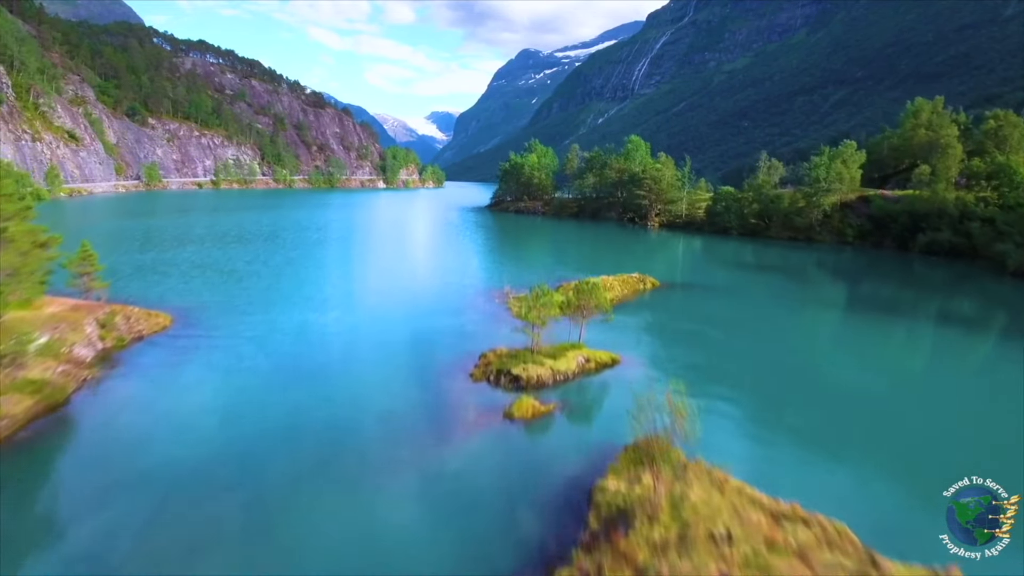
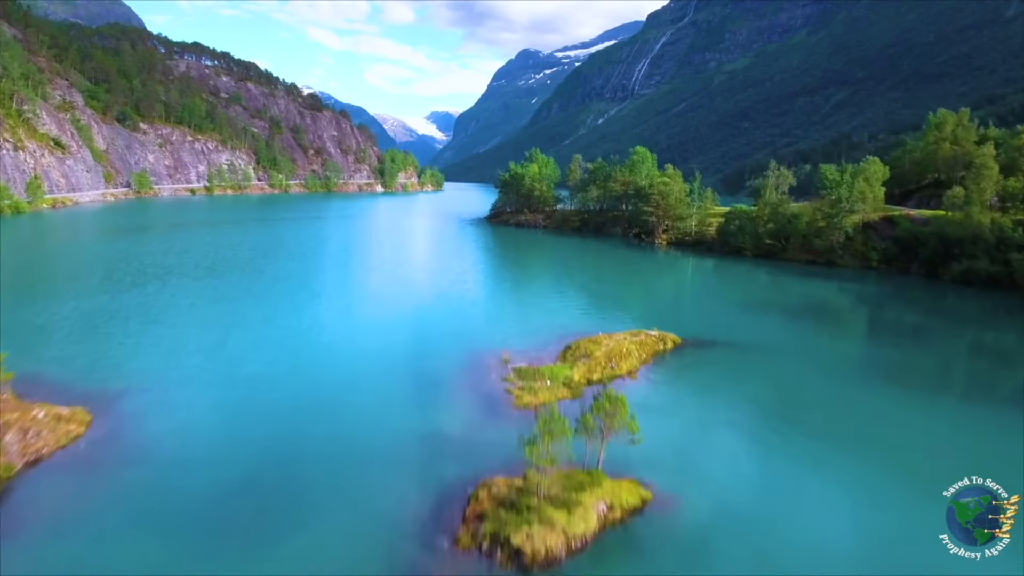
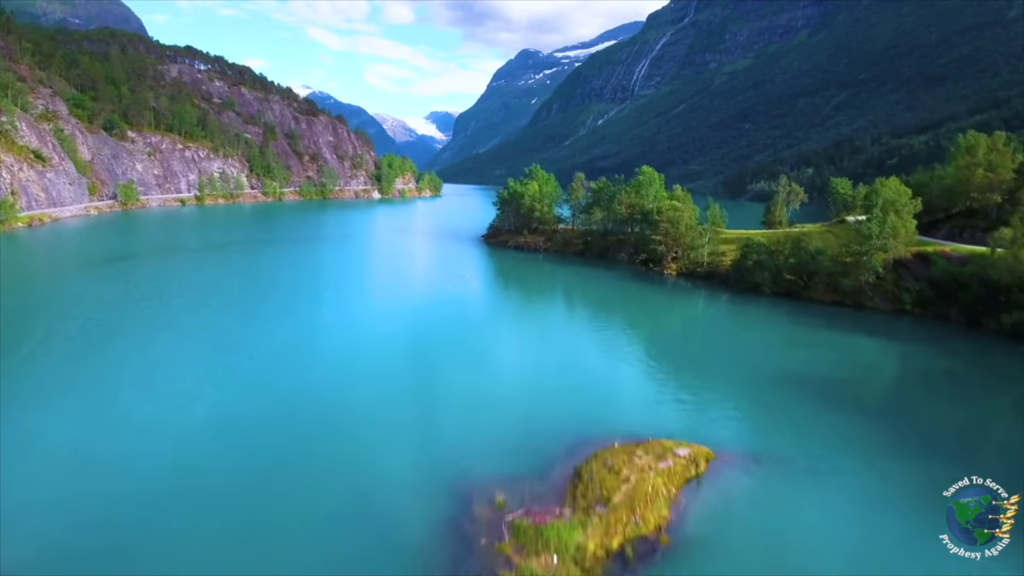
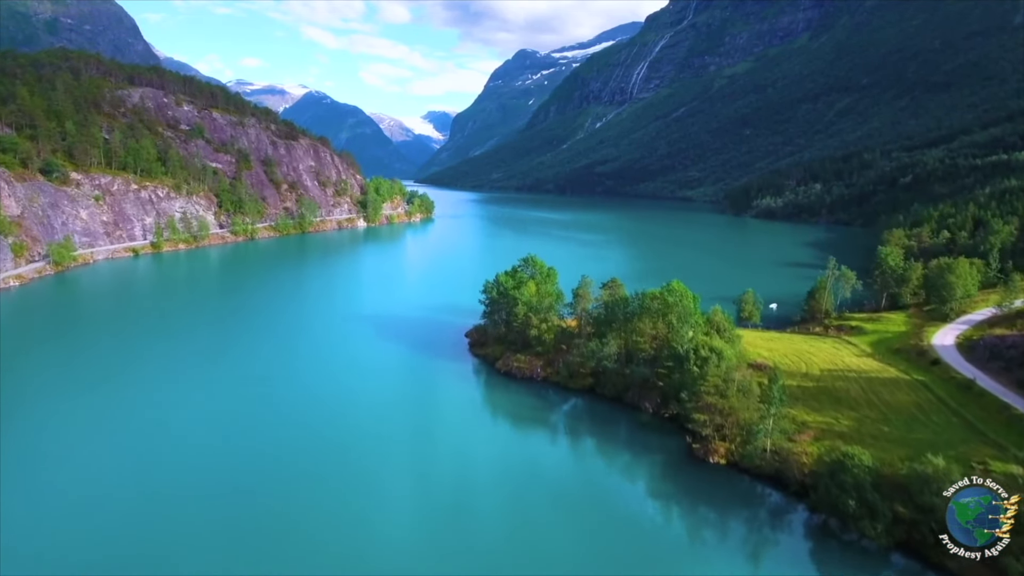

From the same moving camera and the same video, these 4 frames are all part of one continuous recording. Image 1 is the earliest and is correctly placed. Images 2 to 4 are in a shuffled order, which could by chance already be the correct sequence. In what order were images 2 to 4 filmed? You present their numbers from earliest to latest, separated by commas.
2, 3, 4
